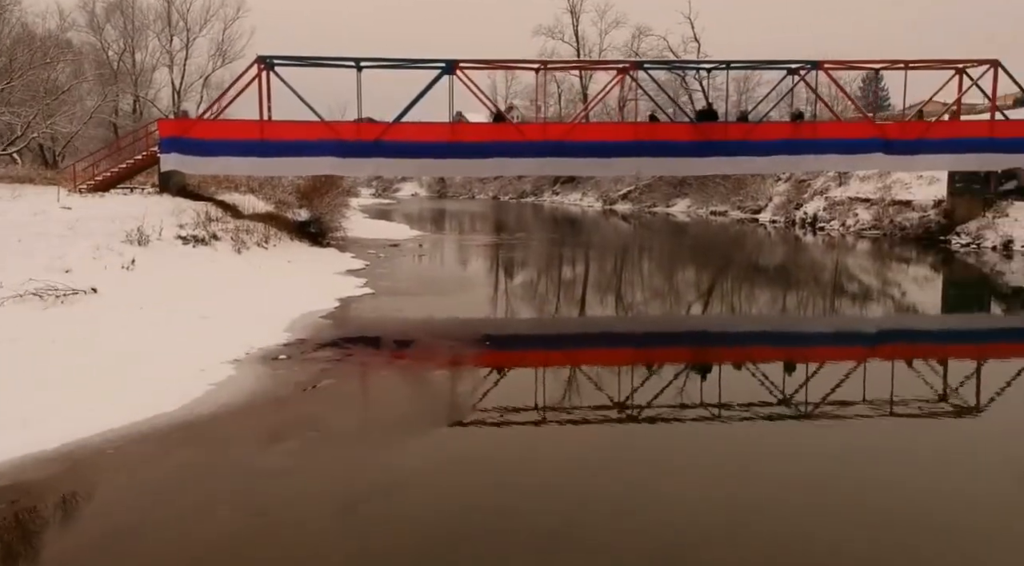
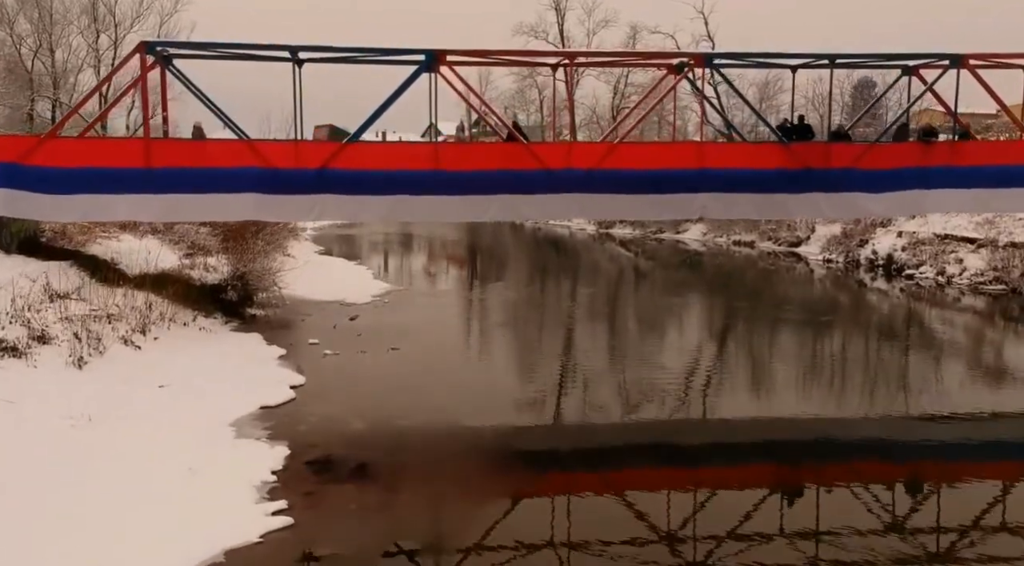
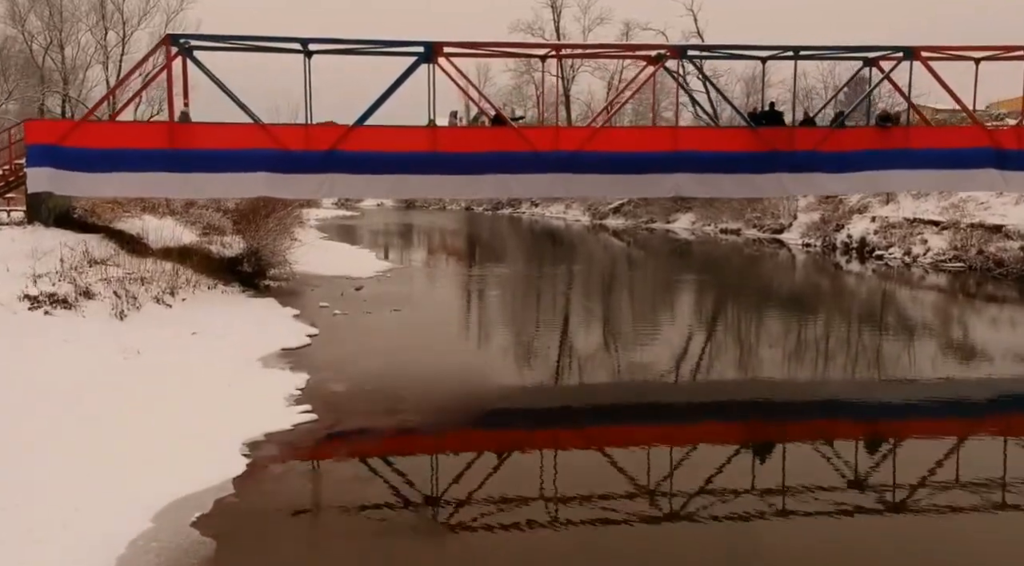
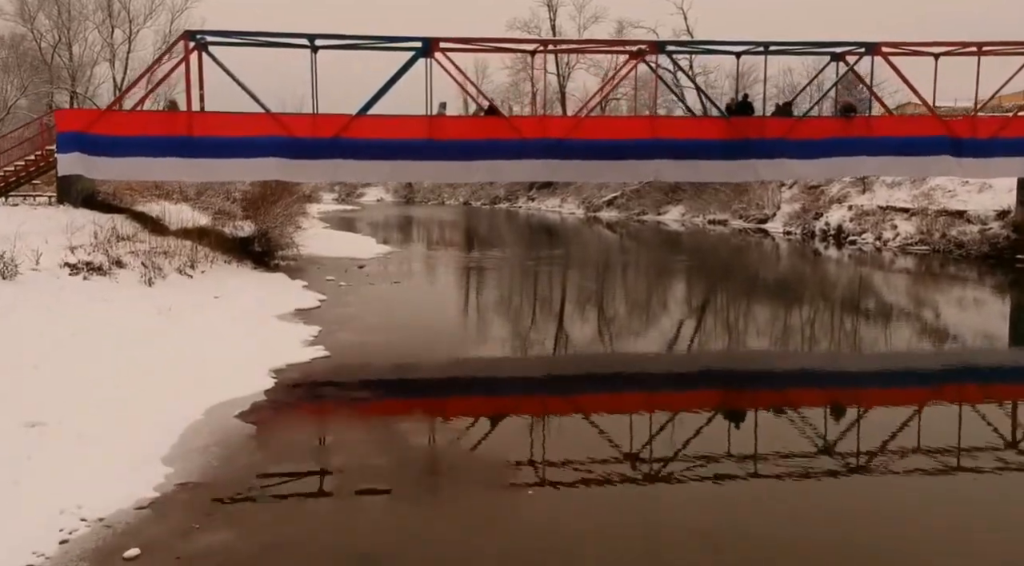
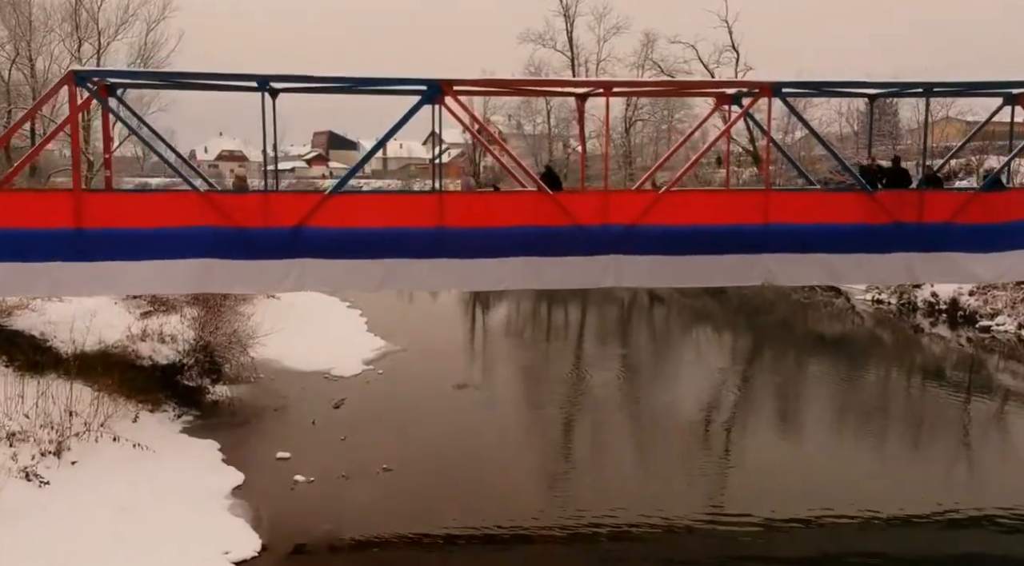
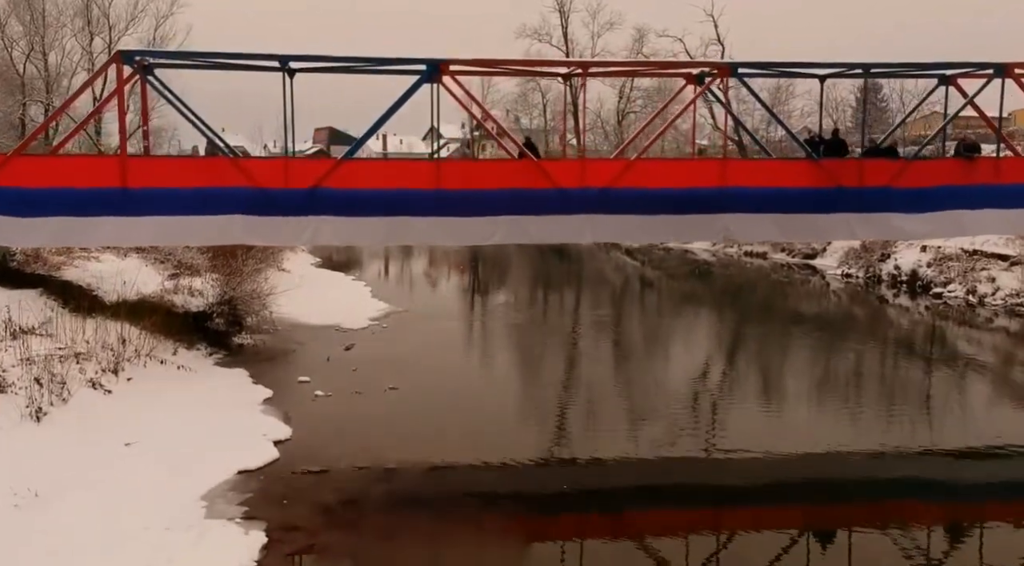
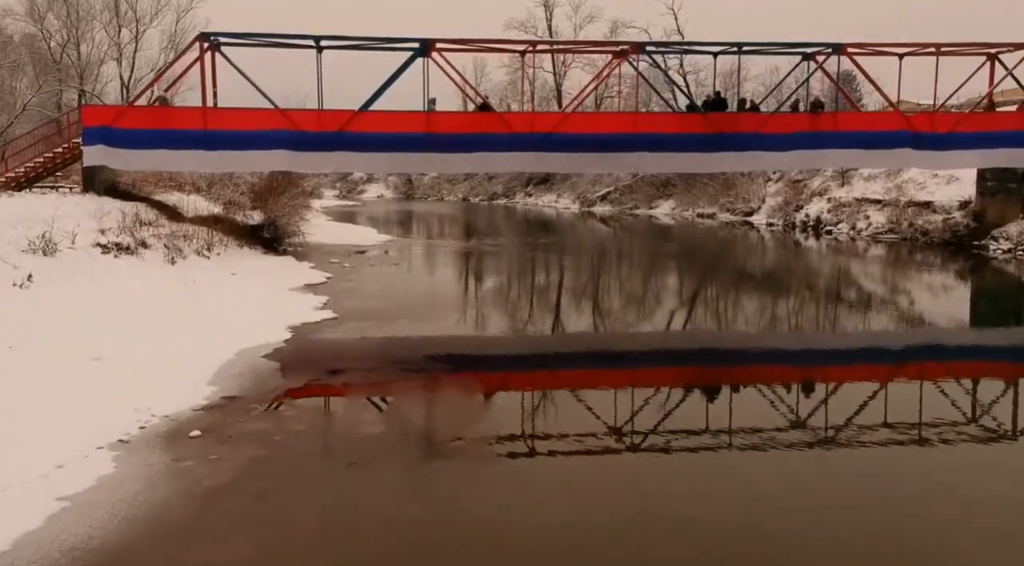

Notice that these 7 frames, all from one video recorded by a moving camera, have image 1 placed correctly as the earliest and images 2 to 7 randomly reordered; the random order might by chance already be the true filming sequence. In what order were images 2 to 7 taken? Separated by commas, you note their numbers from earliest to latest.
7, 4, 3, 2, 6, 5
